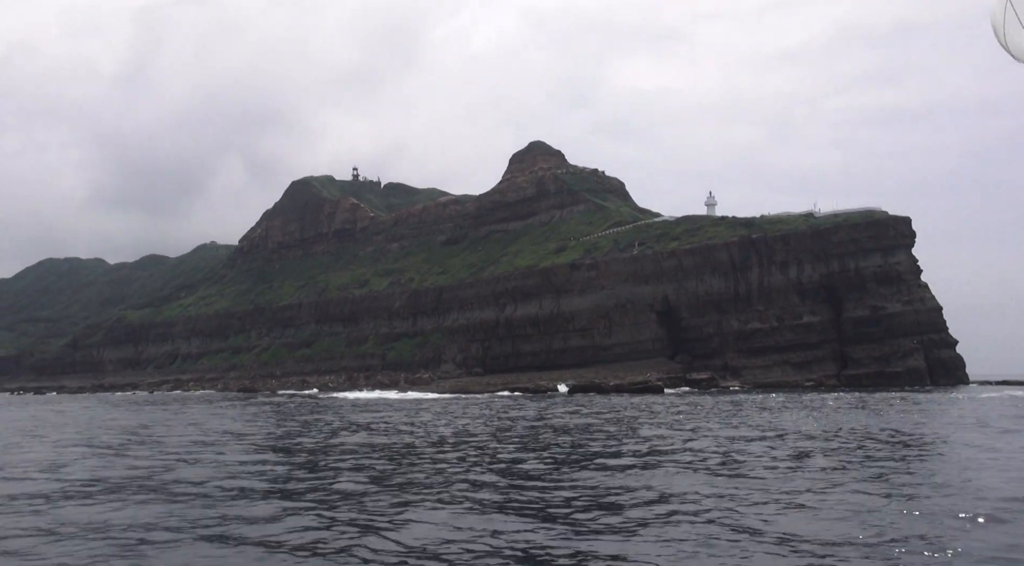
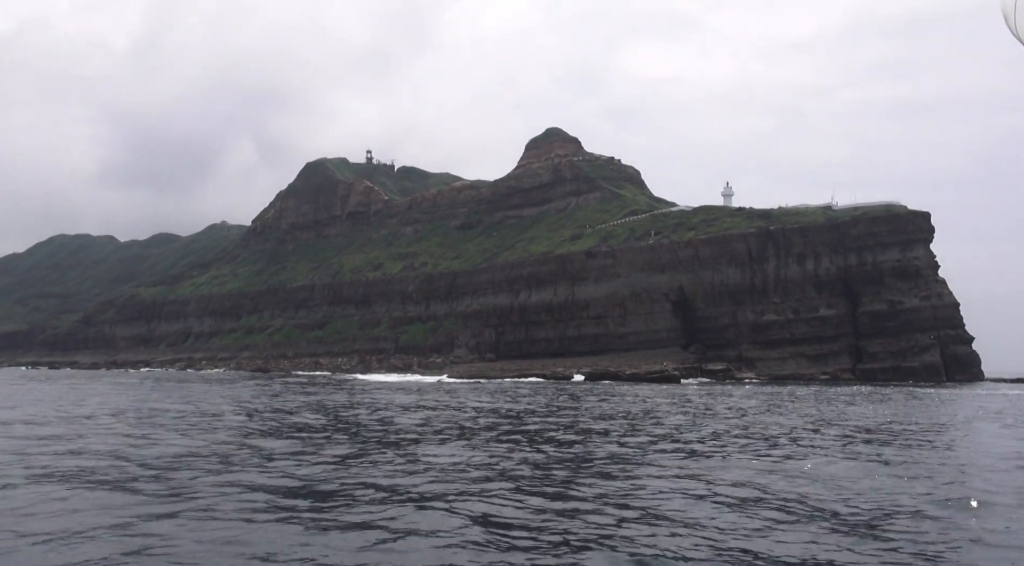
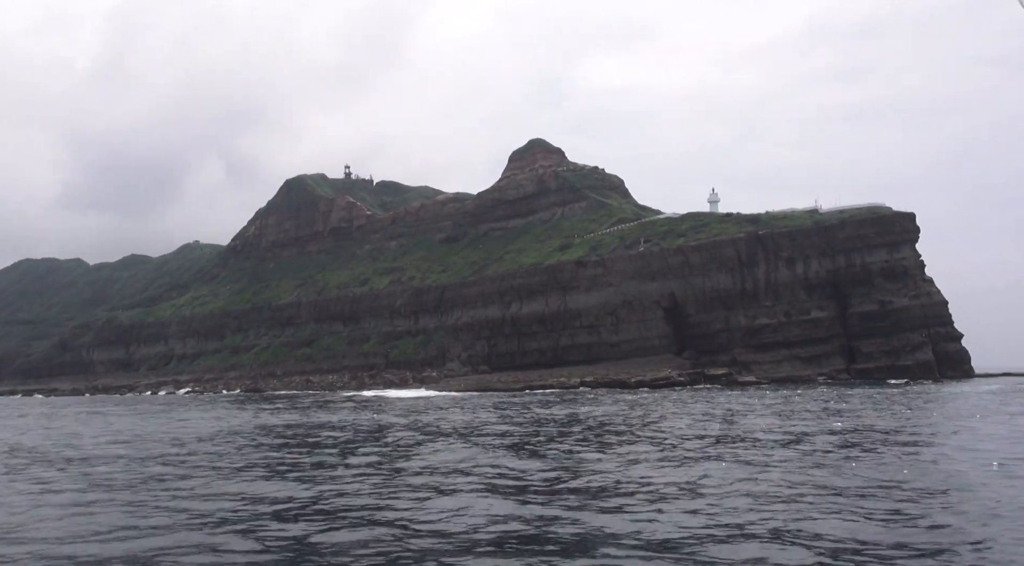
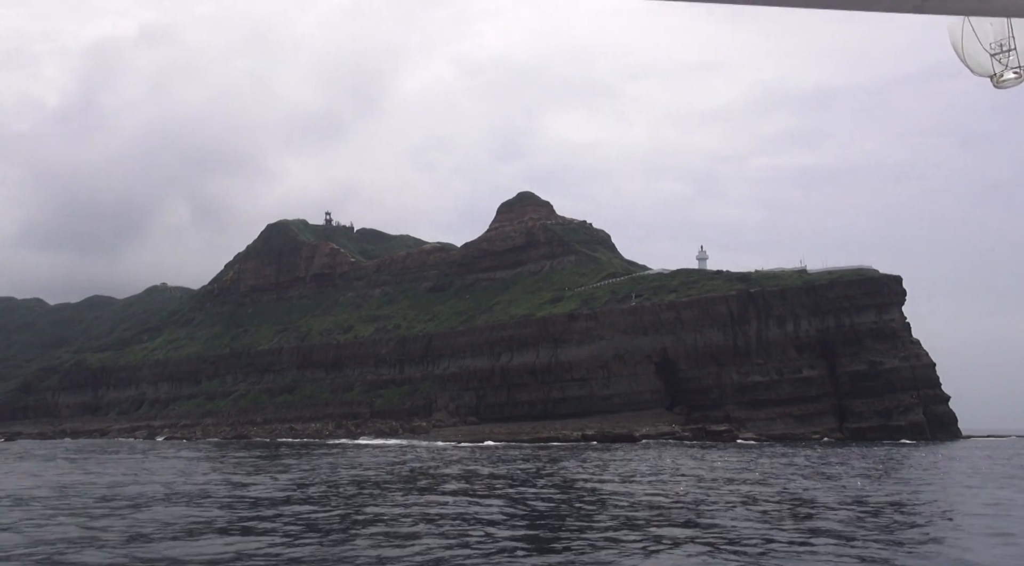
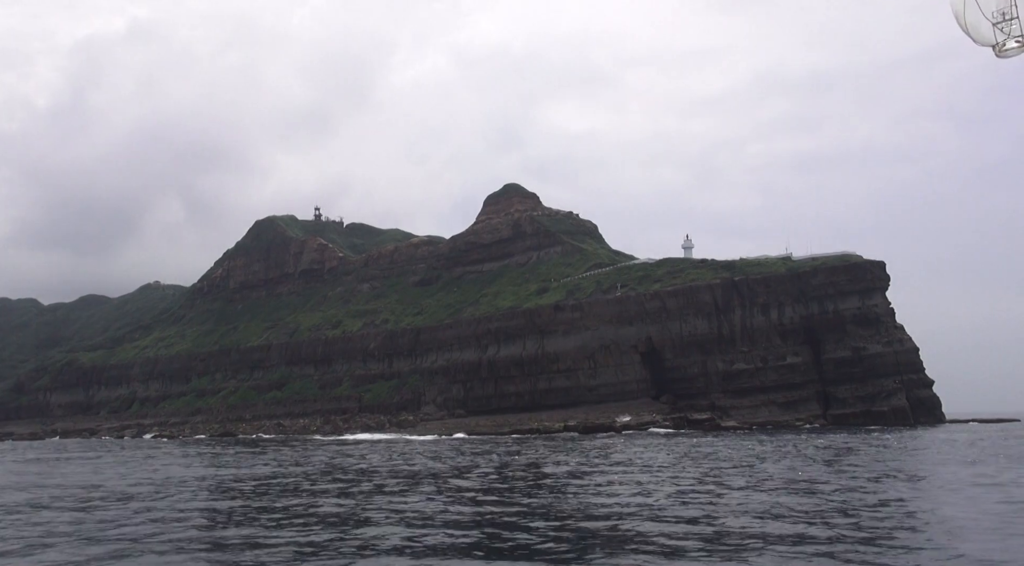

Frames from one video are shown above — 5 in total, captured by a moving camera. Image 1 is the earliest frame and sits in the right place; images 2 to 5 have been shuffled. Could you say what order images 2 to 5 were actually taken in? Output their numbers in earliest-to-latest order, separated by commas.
2, 3, 5, 4
